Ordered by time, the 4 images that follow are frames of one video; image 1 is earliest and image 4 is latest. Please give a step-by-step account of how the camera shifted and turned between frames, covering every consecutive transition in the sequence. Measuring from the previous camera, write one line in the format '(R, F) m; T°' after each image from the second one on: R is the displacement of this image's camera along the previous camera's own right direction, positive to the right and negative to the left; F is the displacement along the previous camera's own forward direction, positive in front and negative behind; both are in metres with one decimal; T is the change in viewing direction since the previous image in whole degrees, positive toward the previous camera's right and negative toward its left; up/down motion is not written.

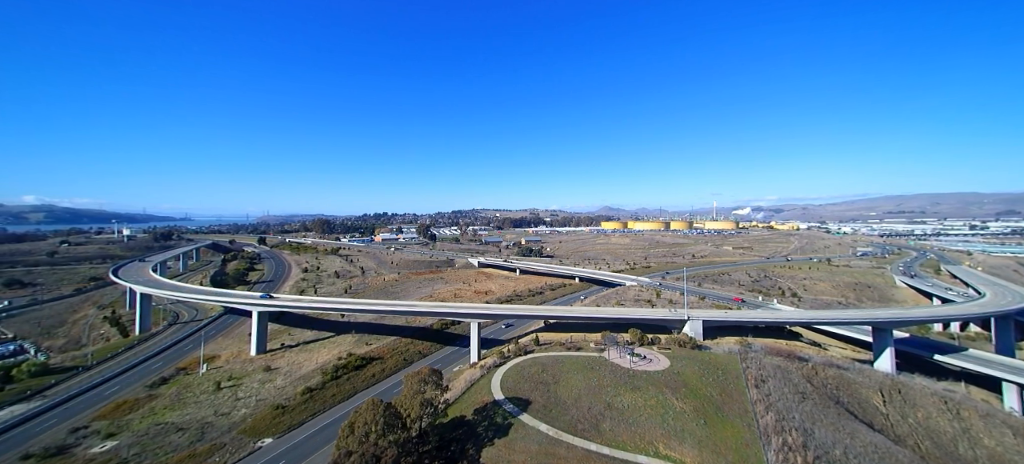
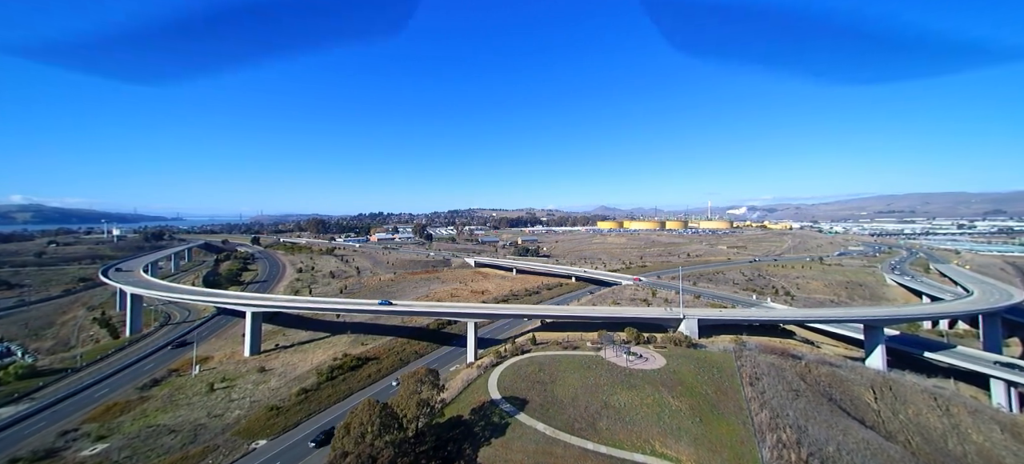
(-0.1, 0.0) m; +1°
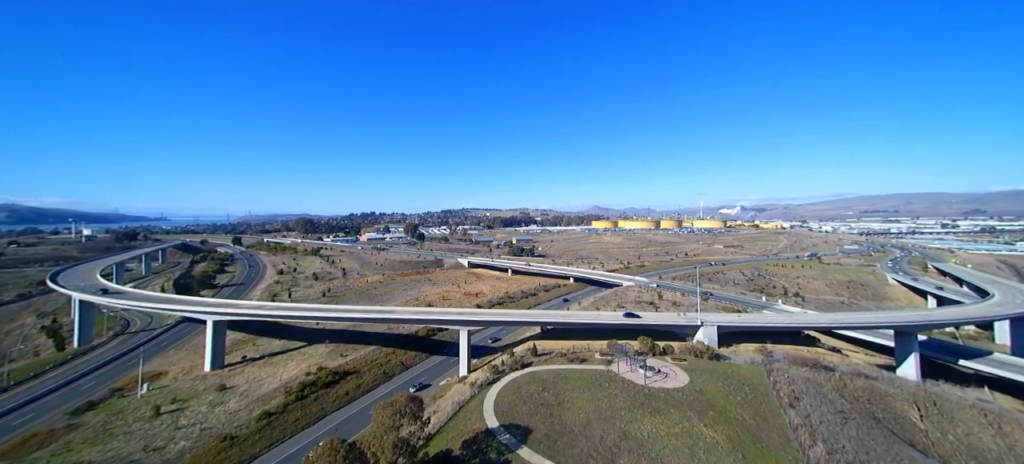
(-0.4, +3.1) m; +2°
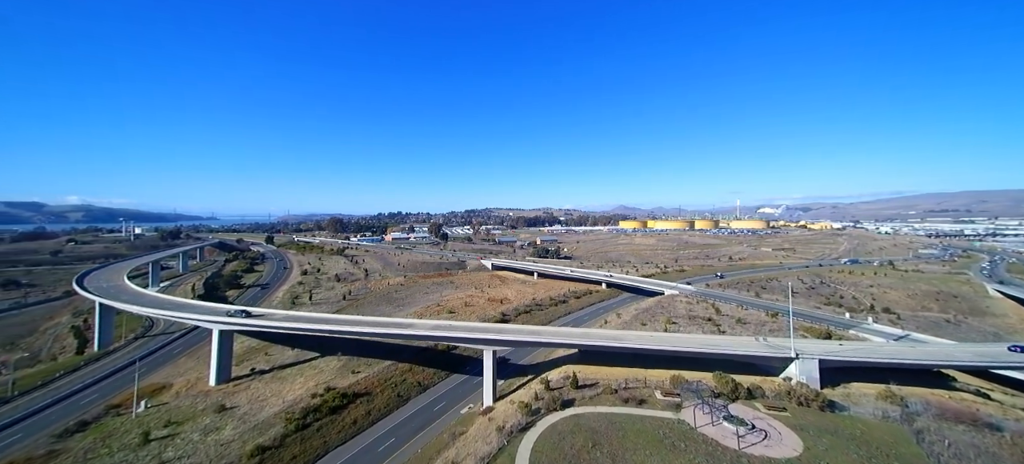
(-0.5, +4.2) m; -4°
